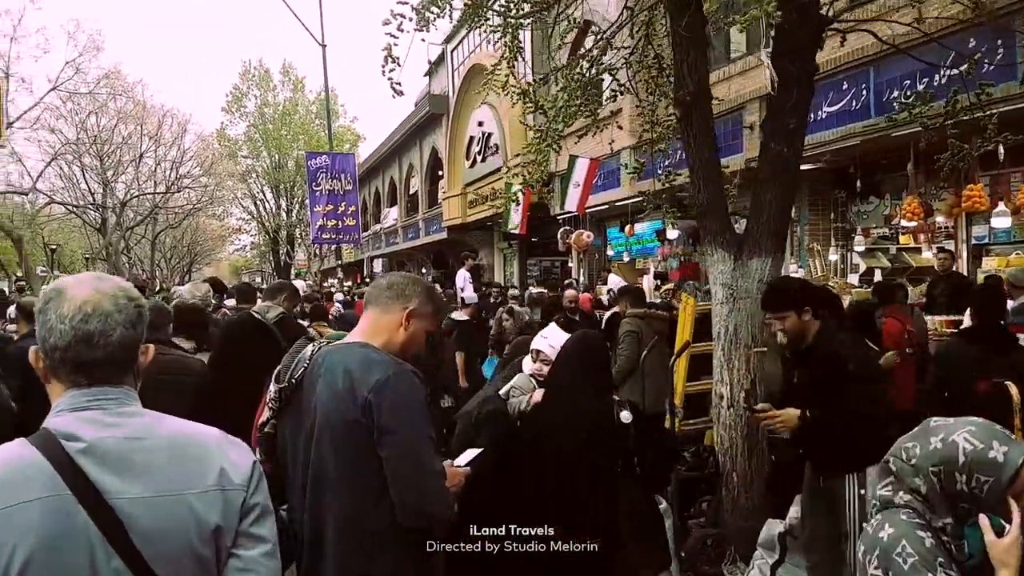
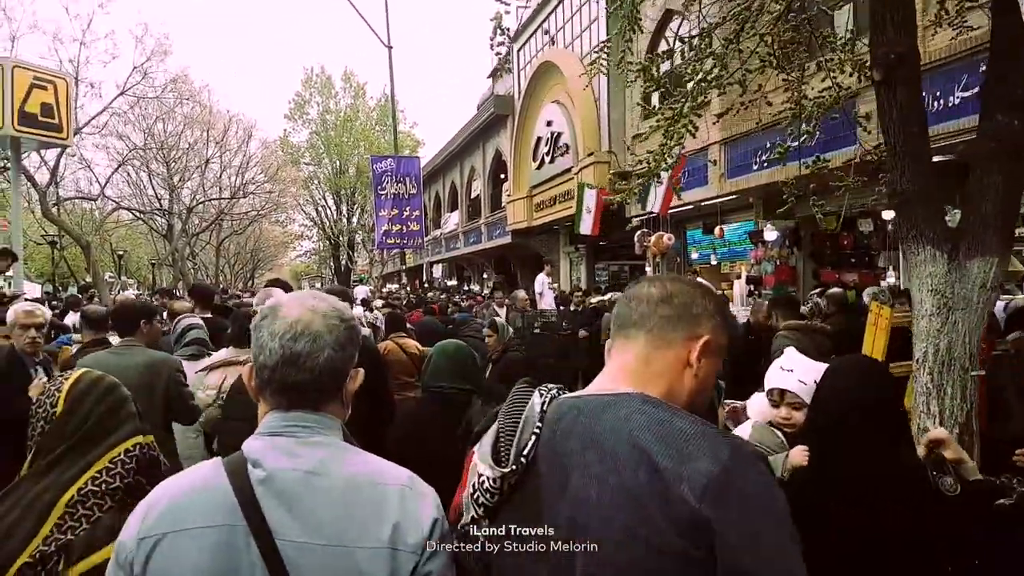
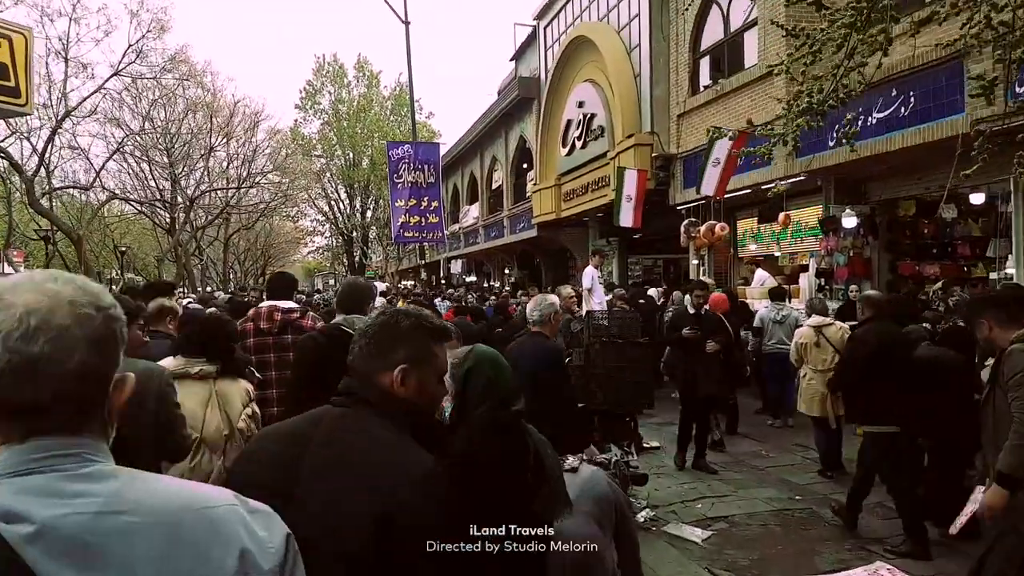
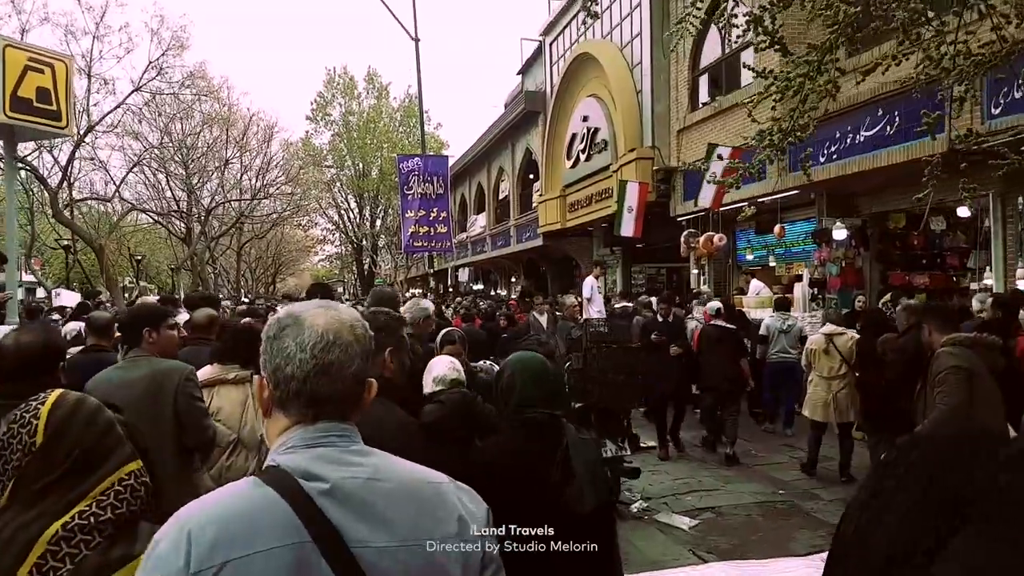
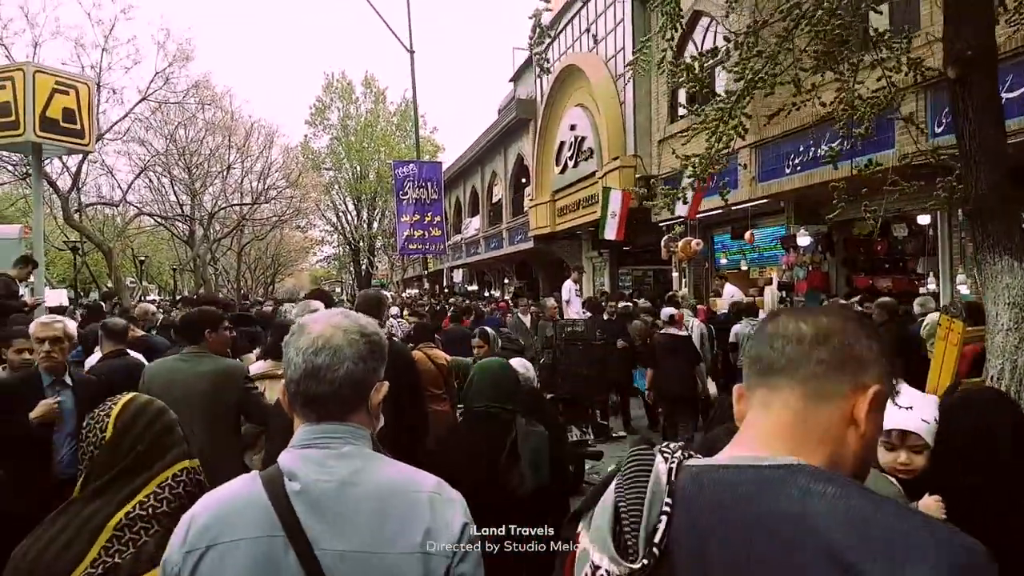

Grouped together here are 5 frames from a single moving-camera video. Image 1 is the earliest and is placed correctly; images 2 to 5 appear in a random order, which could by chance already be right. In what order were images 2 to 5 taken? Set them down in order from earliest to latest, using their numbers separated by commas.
2, 5, 4, 3
